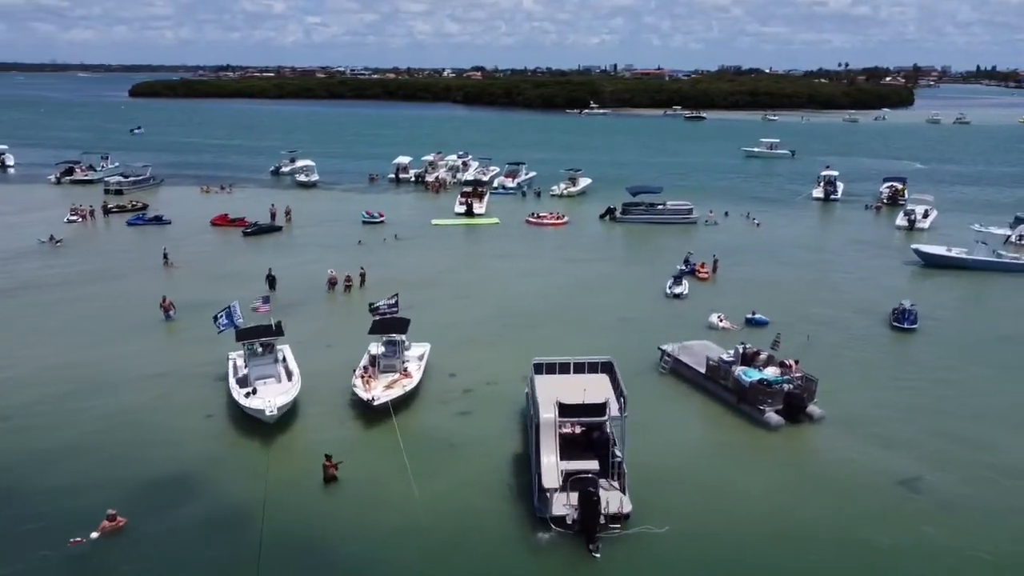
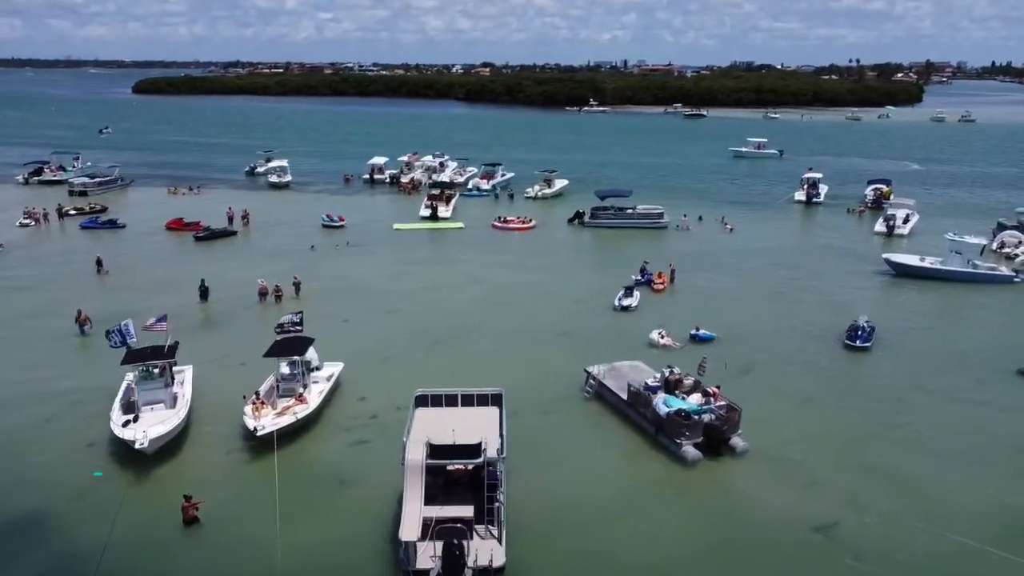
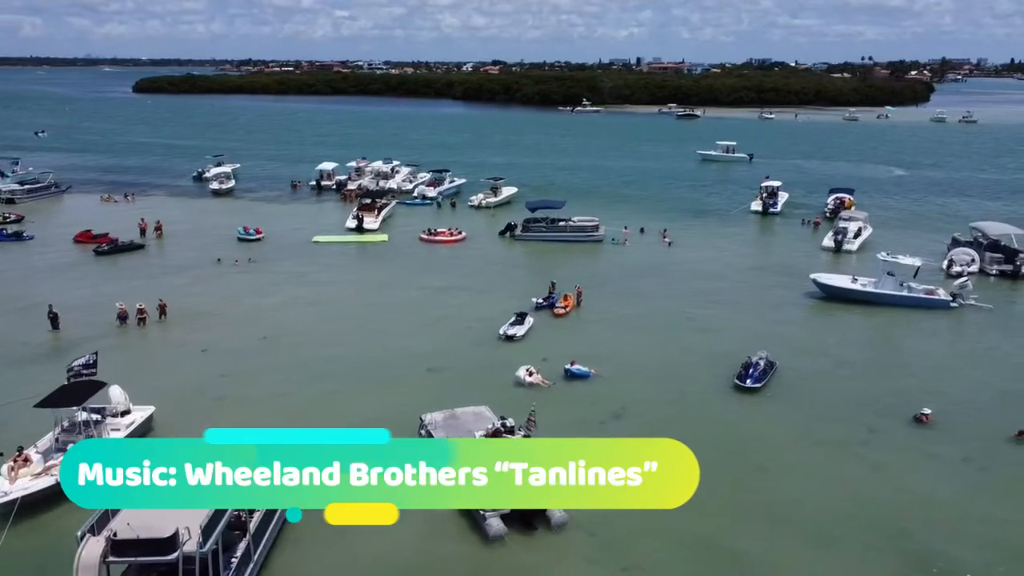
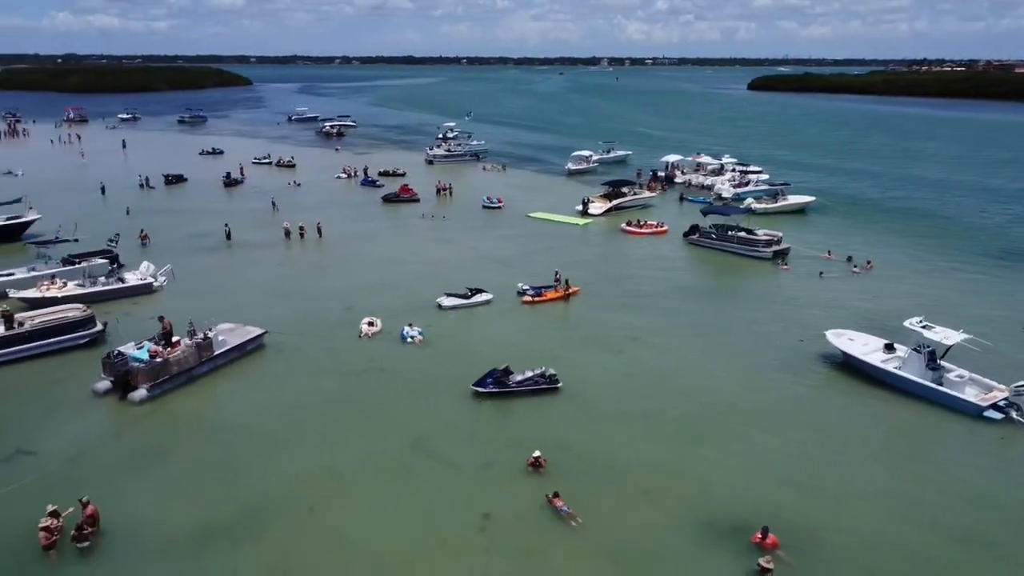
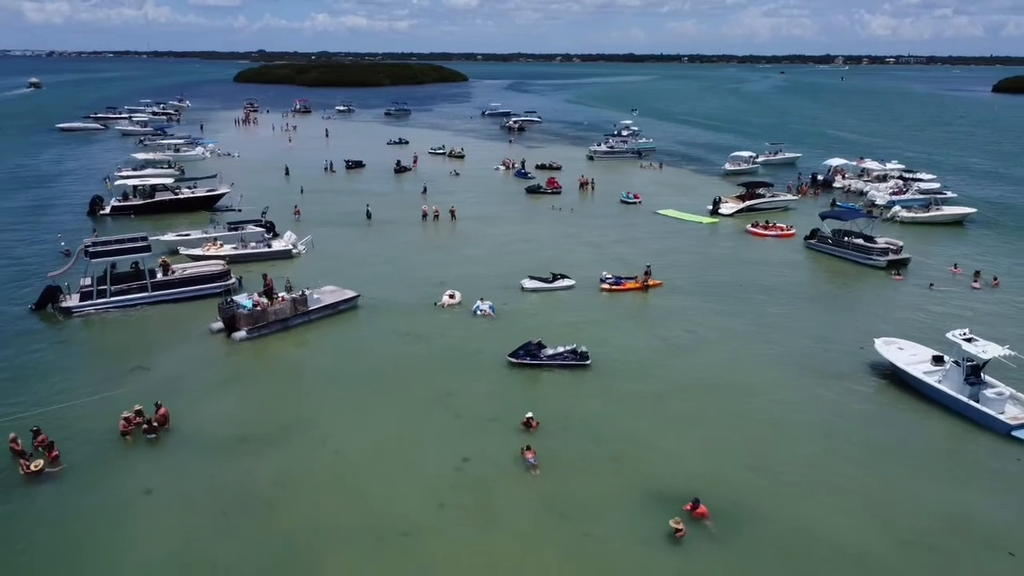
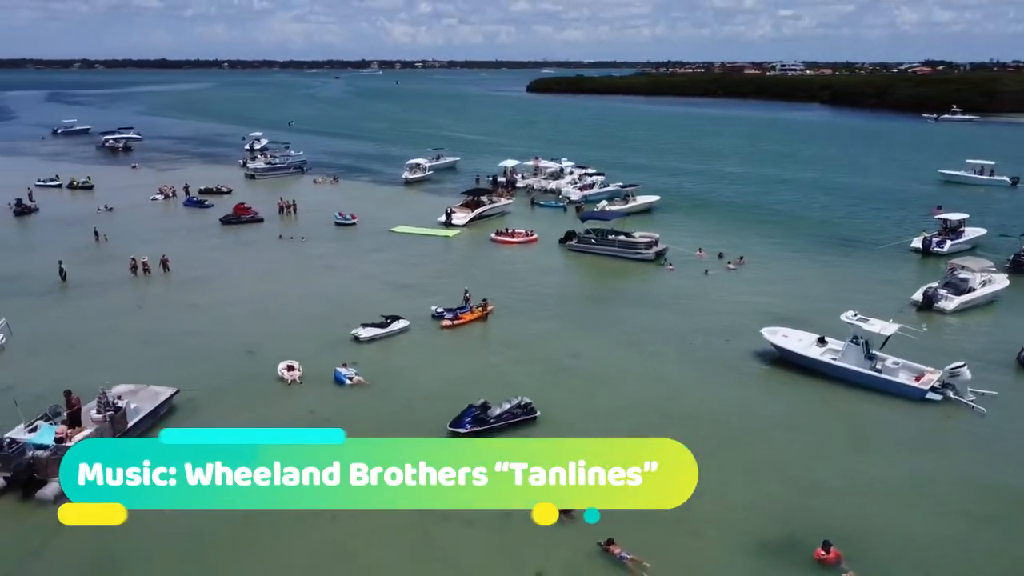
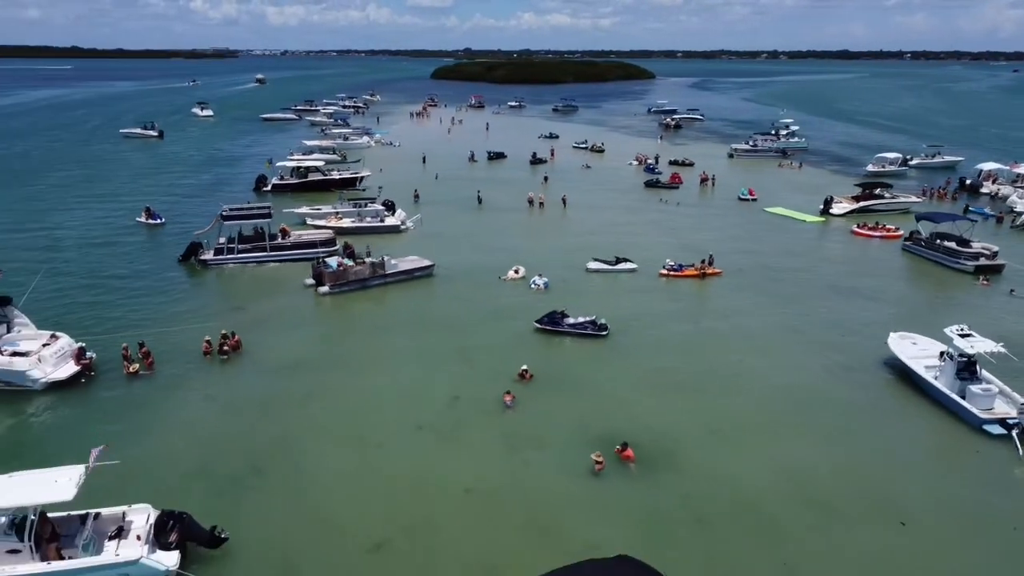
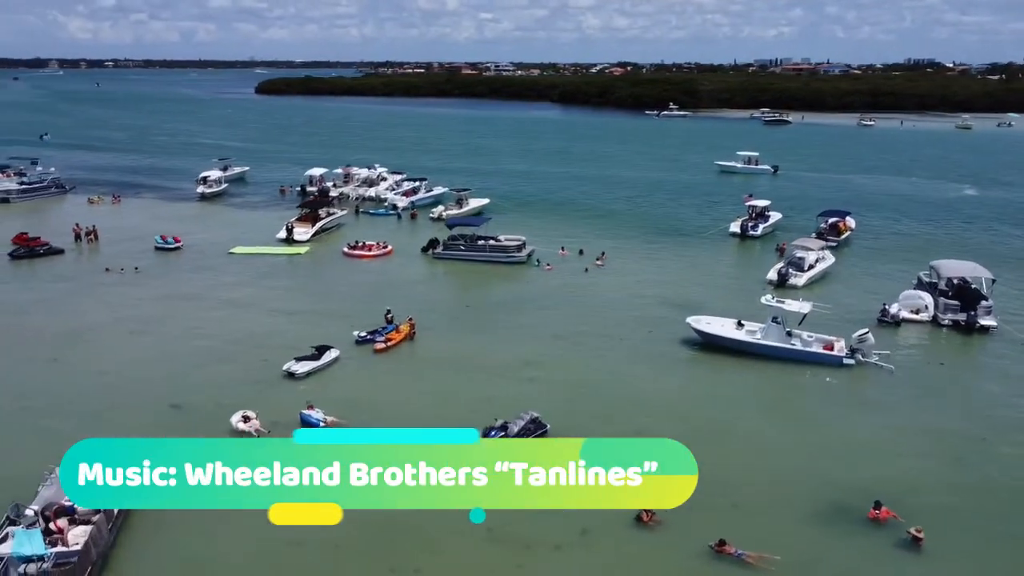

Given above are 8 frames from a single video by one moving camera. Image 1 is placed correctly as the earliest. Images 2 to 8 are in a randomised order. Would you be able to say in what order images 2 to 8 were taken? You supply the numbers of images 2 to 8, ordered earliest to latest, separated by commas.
2, 3, 8, 6, 4, 5, 7
